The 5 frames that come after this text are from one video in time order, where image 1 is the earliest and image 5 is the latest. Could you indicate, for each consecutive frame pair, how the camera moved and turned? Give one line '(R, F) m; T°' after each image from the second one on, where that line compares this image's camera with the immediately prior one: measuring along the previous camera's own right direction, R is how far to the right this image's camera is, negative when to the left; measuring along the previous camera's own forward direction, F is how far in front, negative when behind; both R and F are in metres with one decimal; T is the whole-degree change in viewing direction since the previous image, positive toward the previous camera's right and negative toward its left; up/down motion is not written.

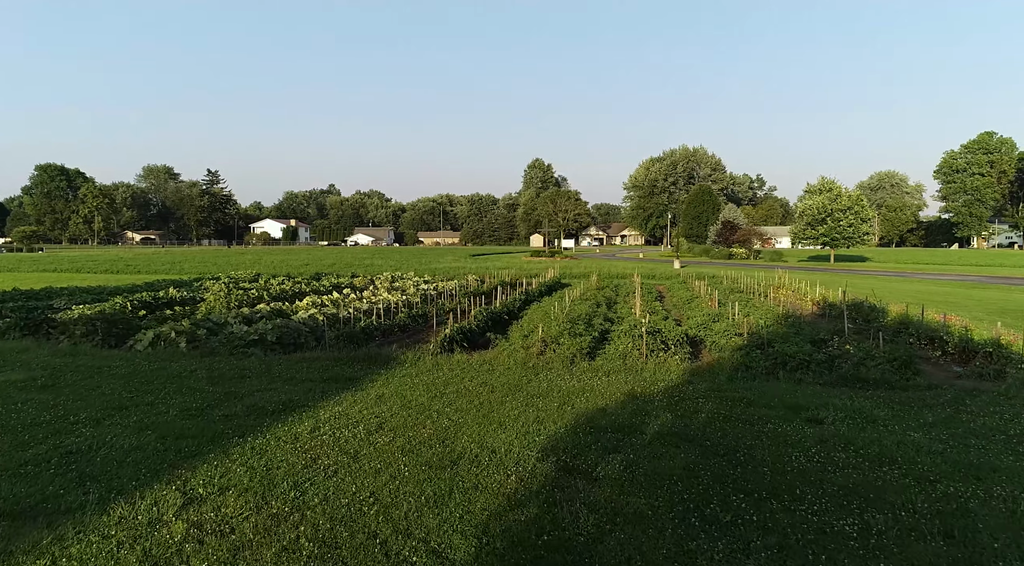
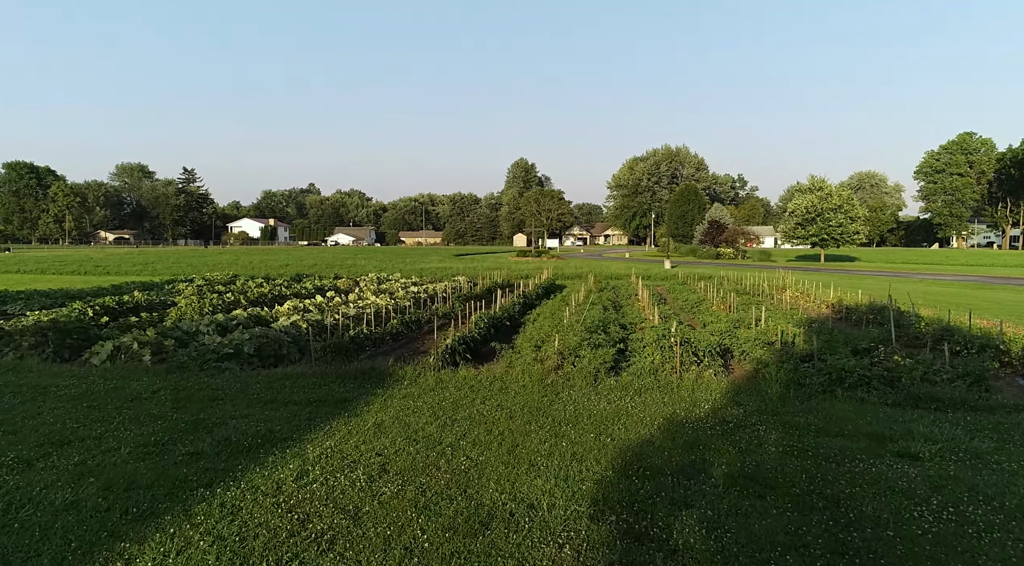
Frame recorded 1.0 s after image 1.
(-0.5, +1.5) m; +2°
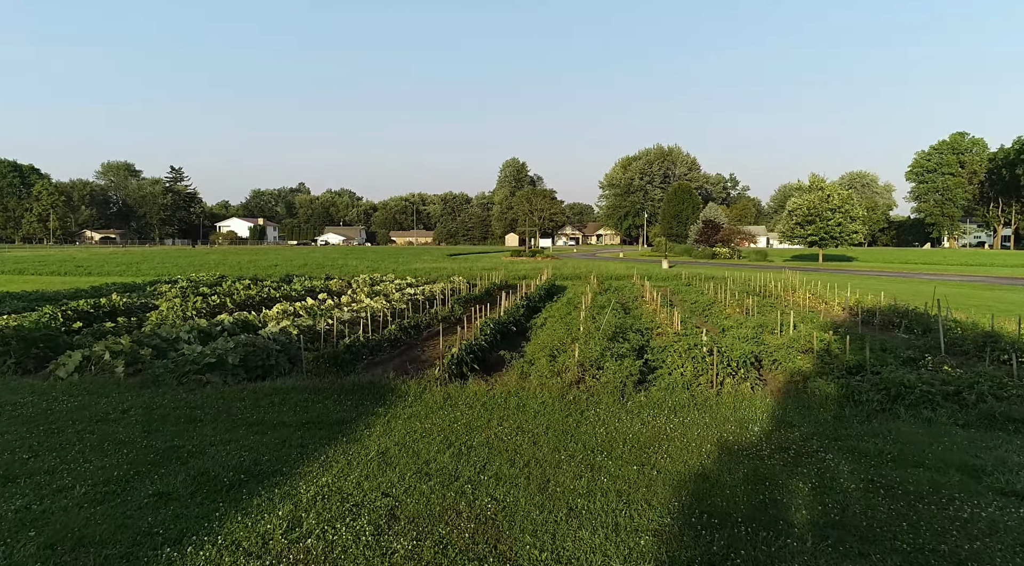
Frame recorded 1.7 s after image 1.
(-0.4, +1.2) m; +1°
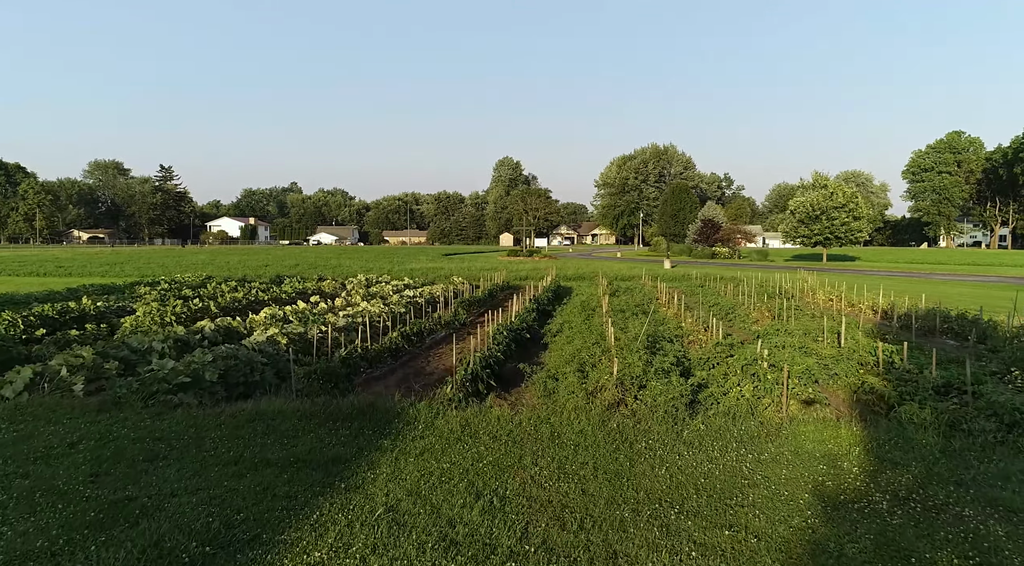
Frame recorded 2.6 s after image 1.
(-0.5, +1.6) m; +1°
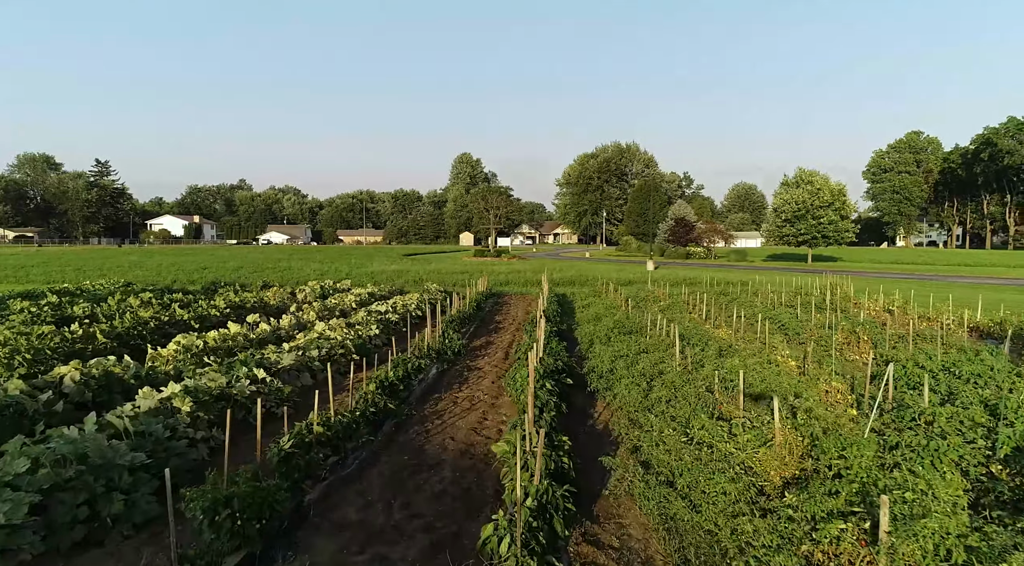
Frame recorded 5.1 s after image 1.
(-1.2, +4.9) m; +4°
